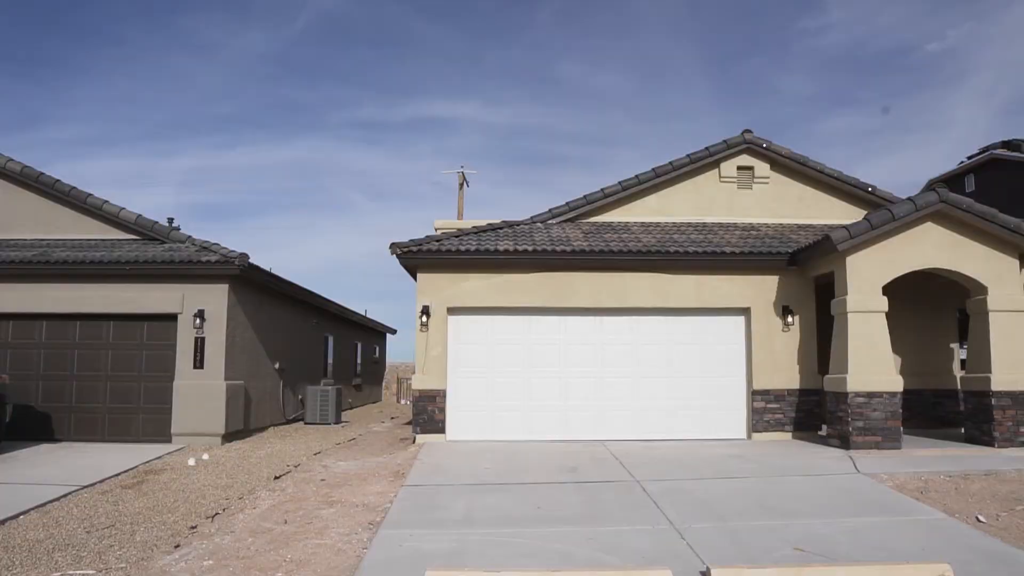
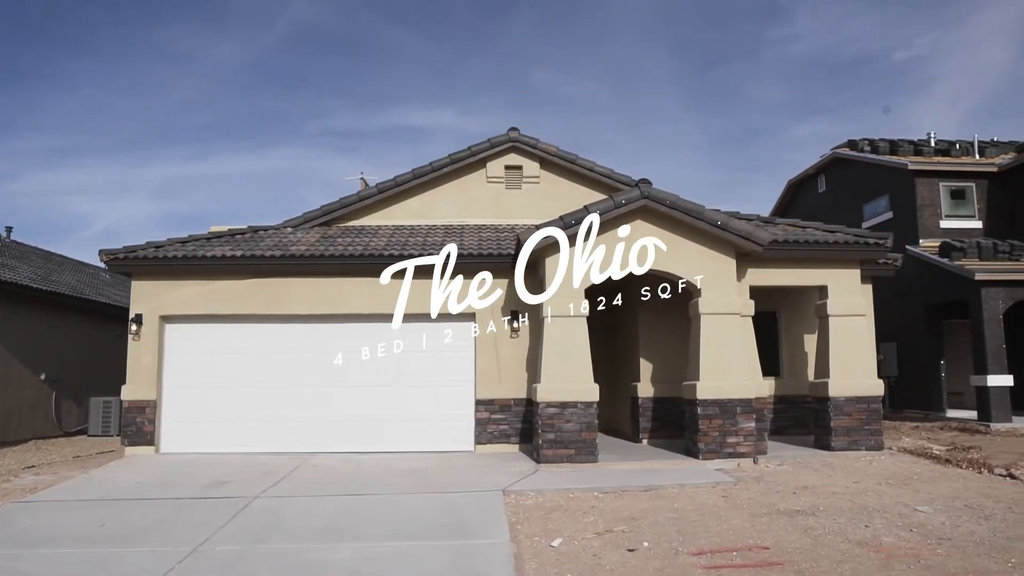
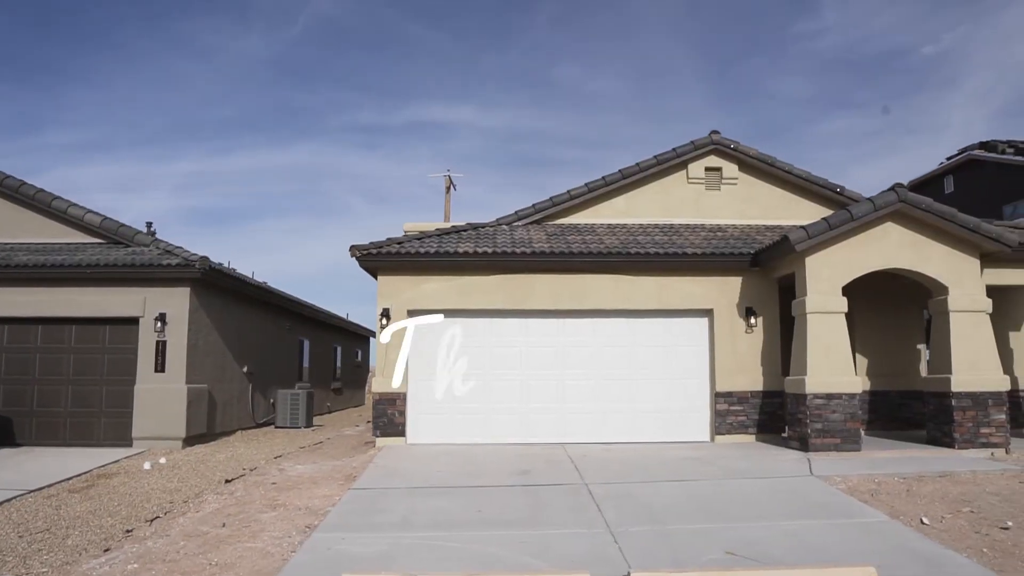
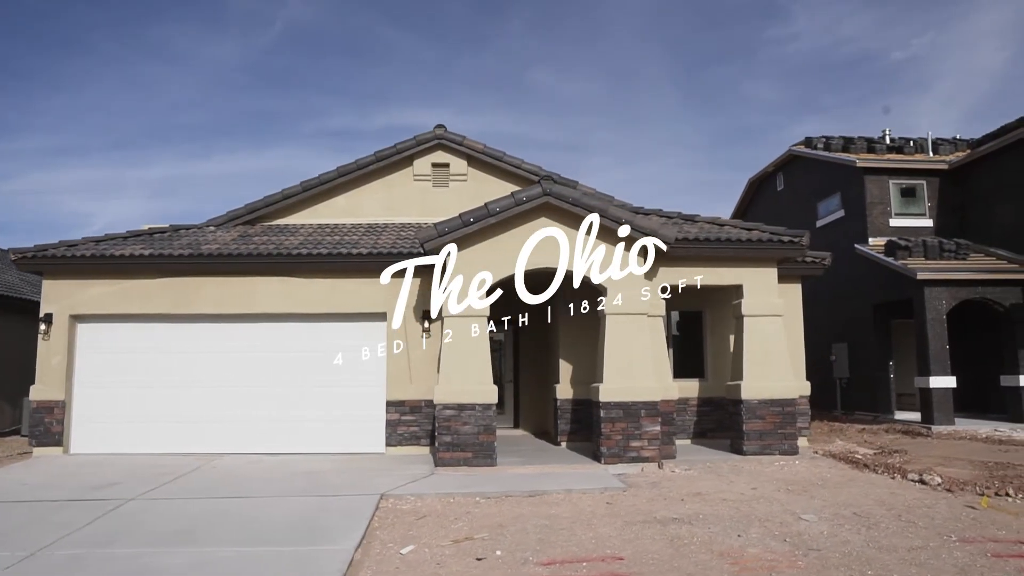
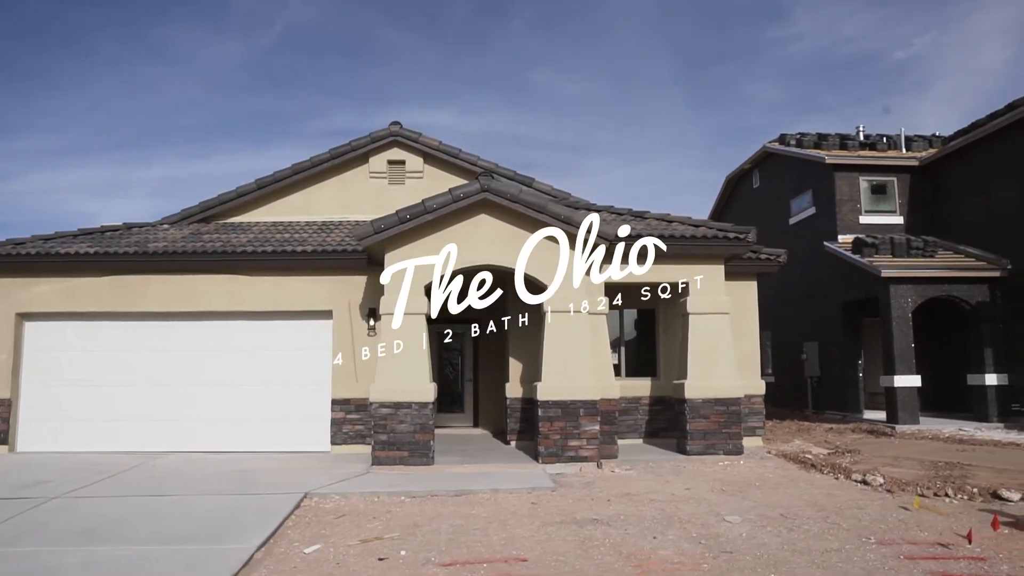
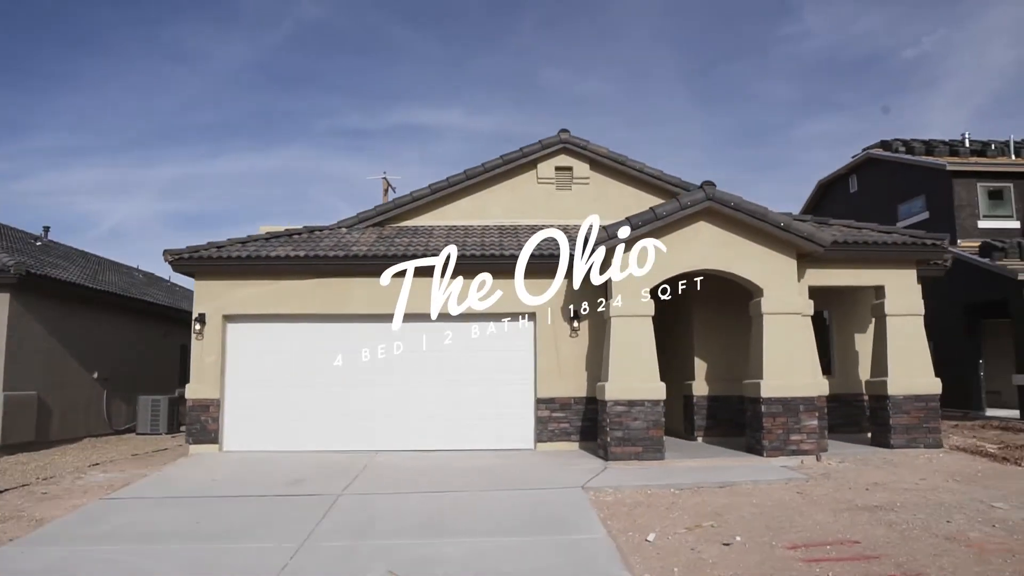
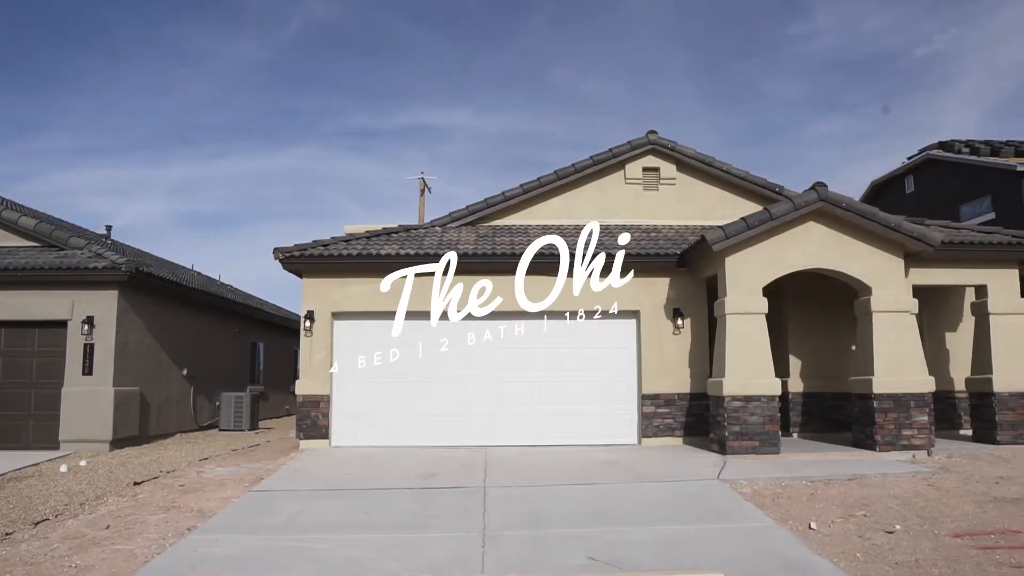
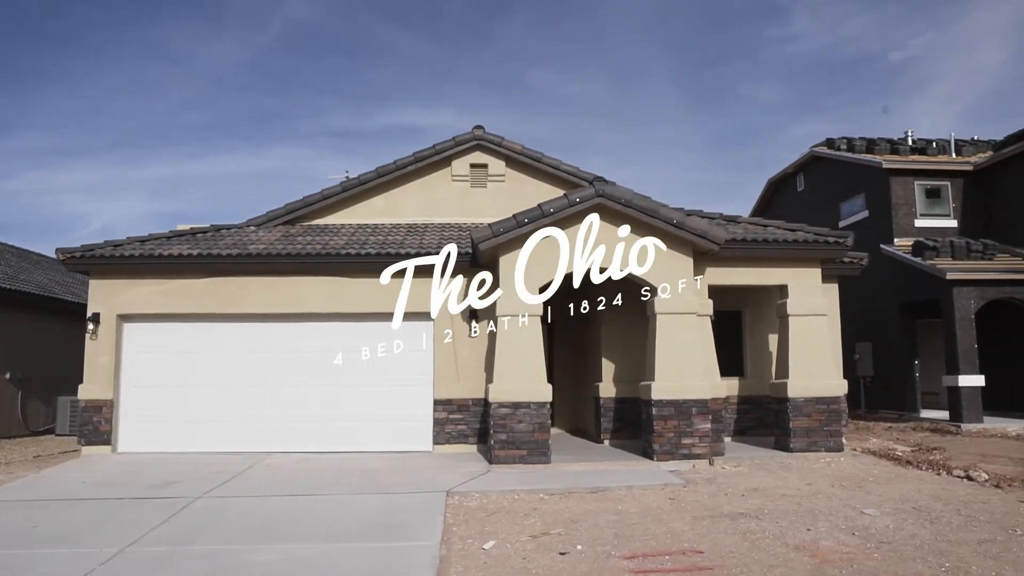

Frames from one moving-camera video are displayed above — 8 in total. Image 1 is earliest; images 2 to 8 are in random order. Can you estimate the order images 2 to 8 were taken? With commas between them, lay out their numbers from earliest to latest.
3, 7, 6, 2, 8, 4, 5
